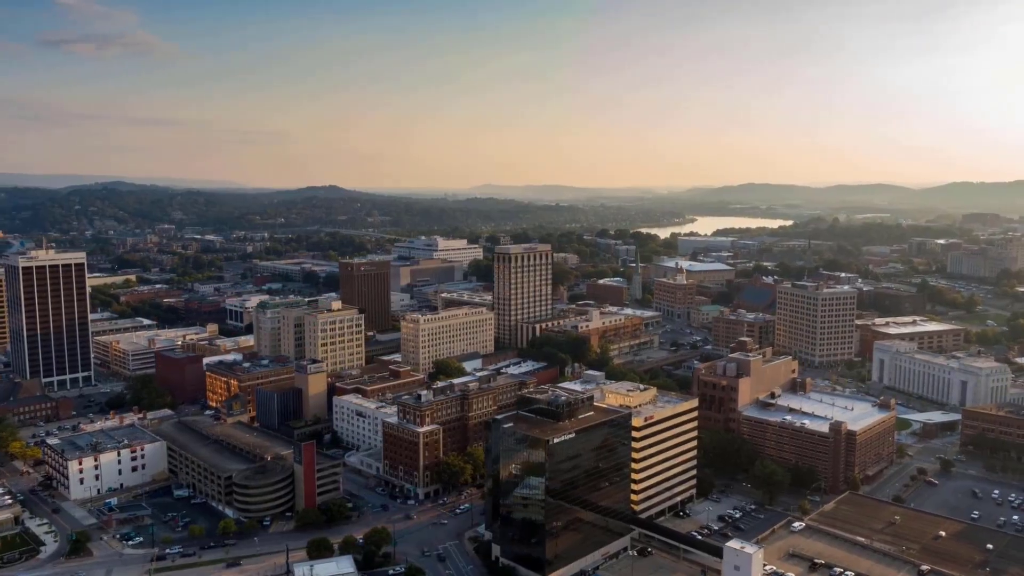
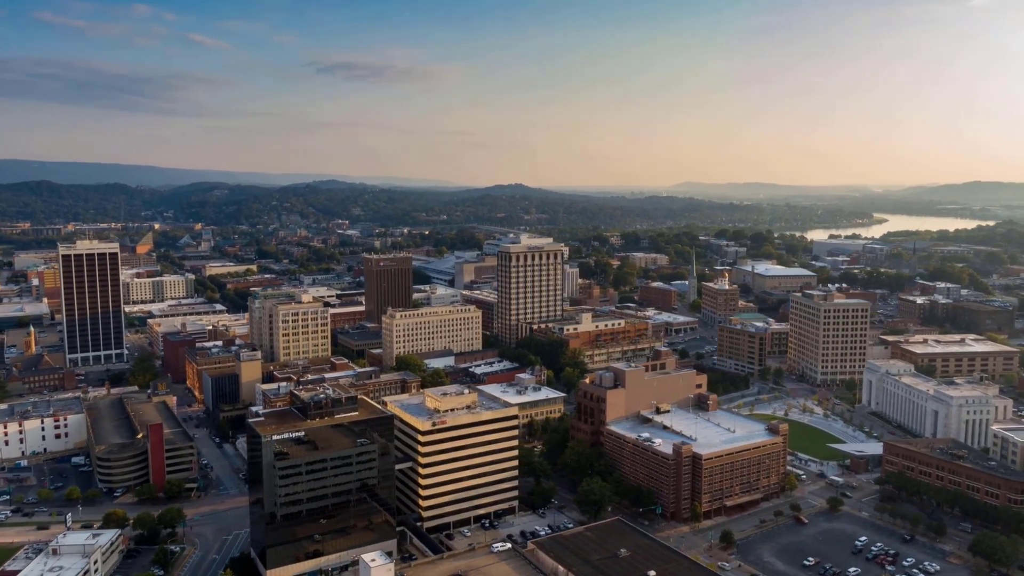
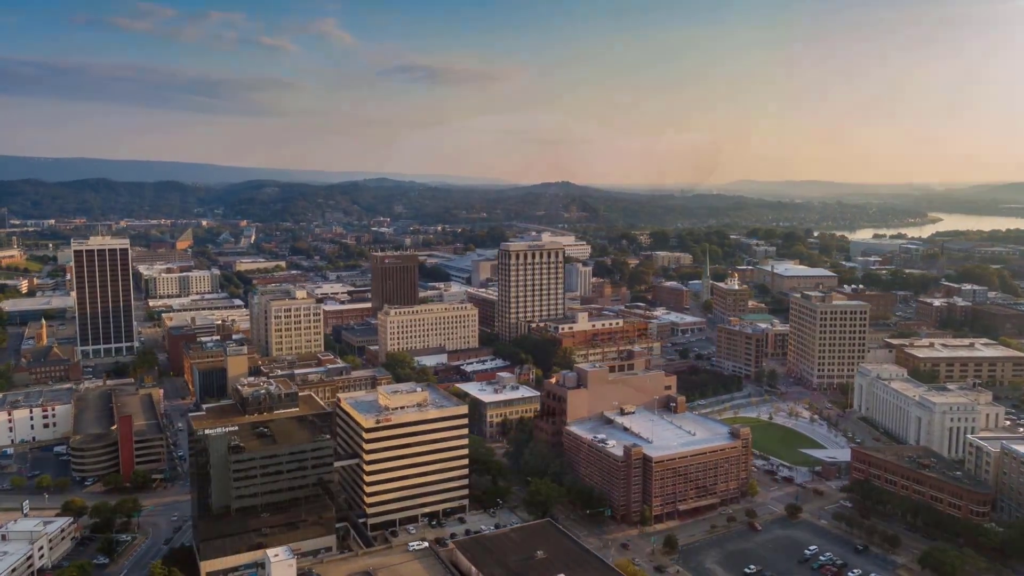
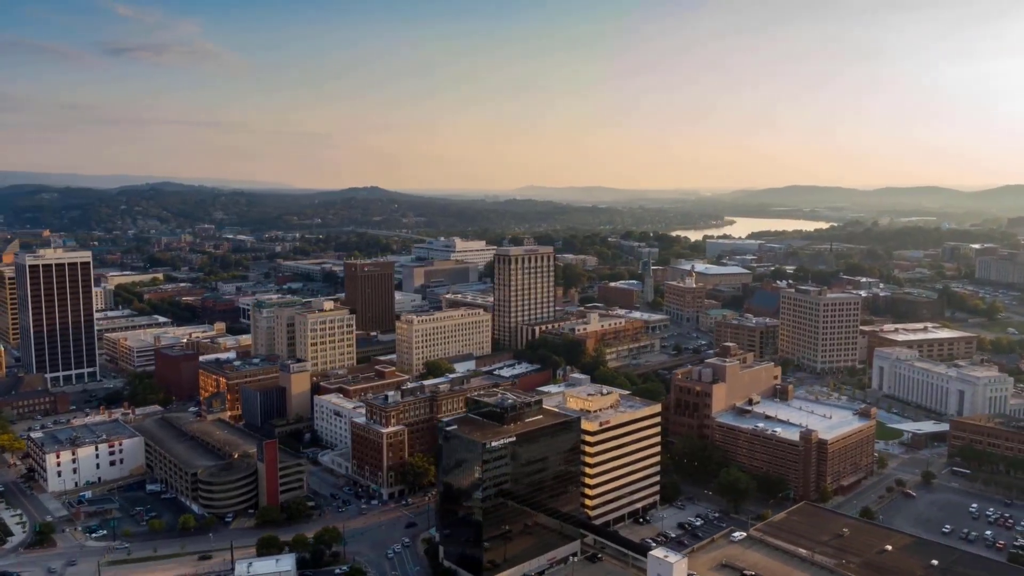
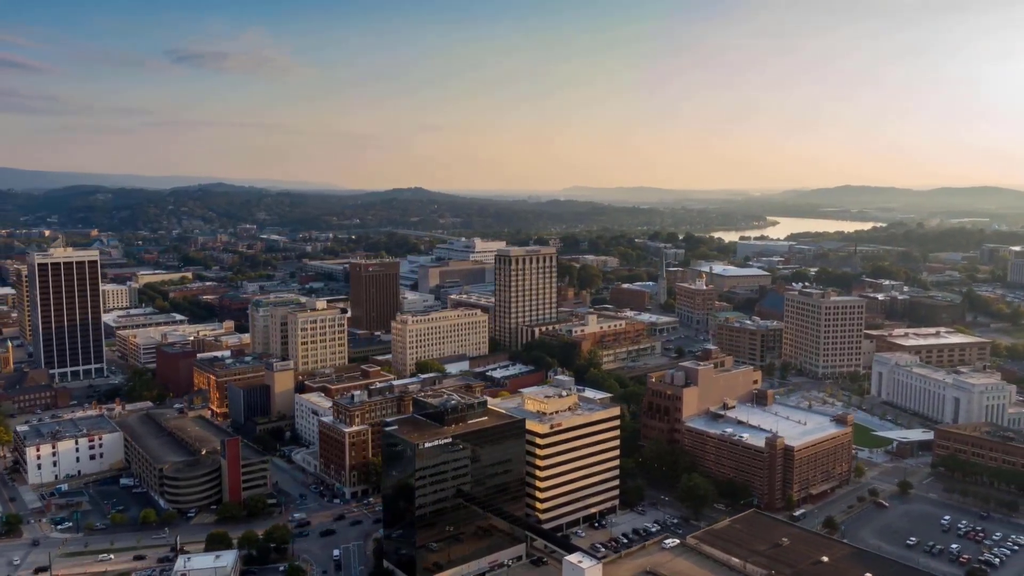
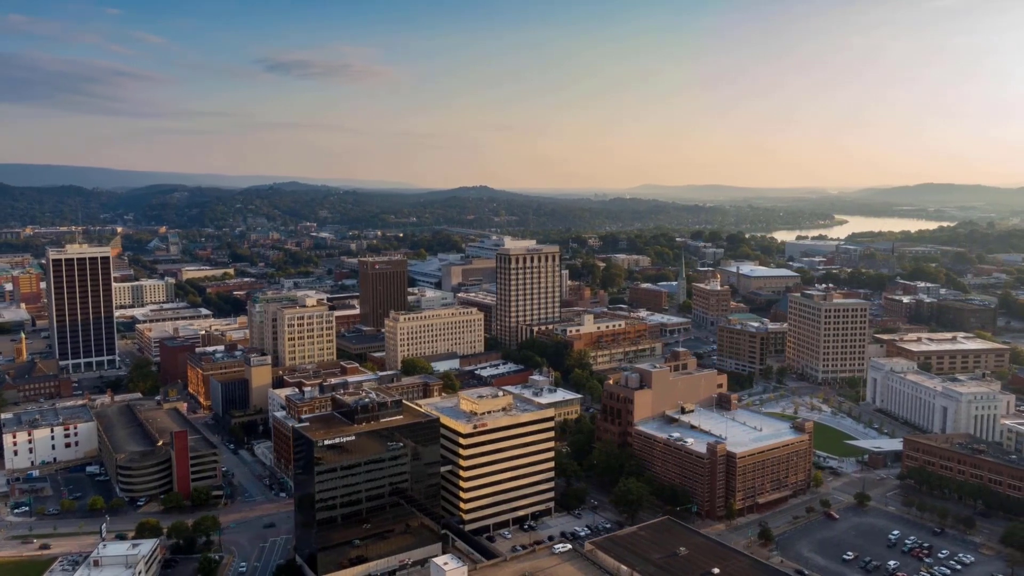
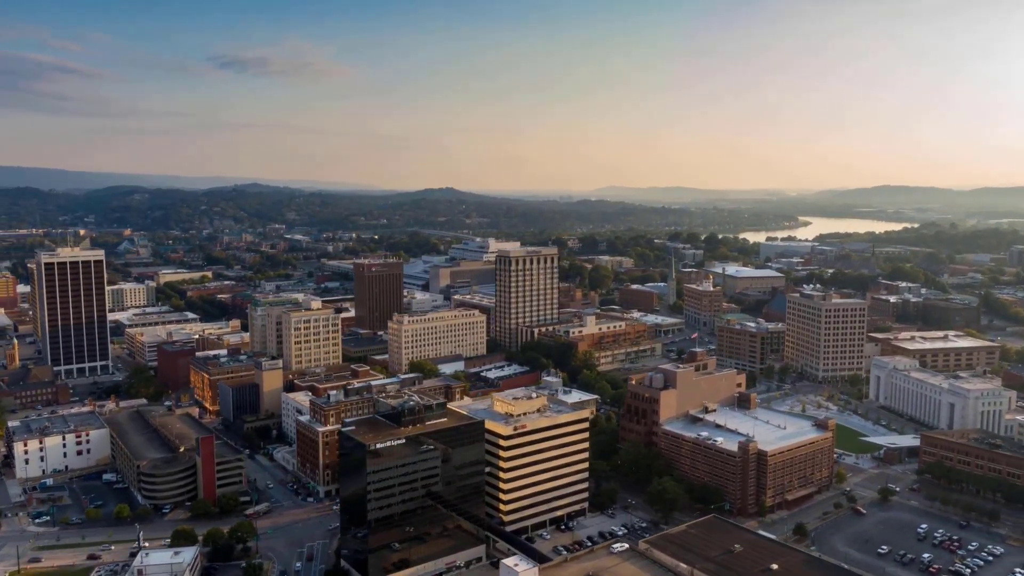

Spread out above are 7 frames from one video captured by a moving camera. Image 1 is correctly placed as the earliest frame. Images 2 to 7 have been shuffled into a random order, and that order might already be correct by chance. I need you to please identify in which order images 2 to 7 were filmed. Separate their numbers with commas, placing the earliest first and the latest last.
4, 5, 7, 6, 2, 3
